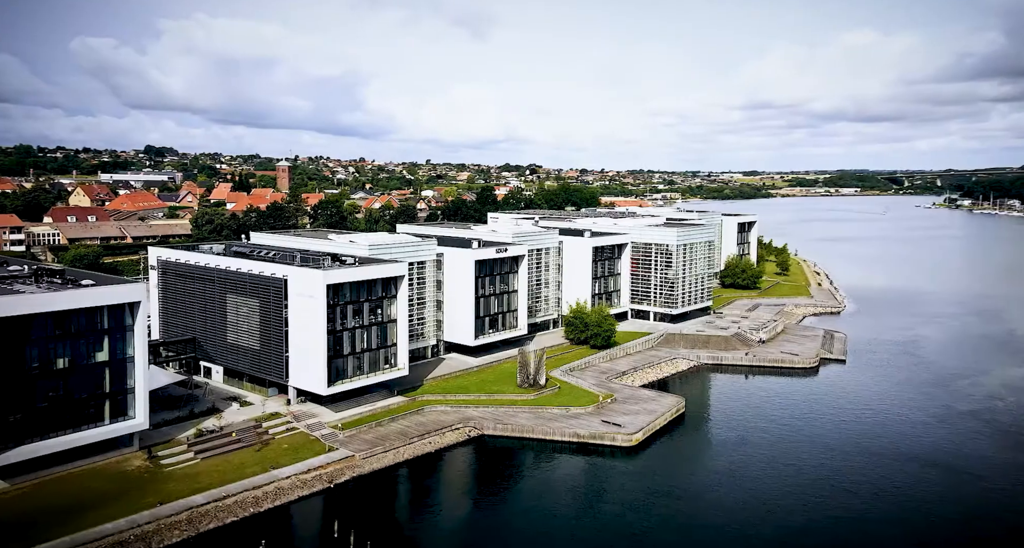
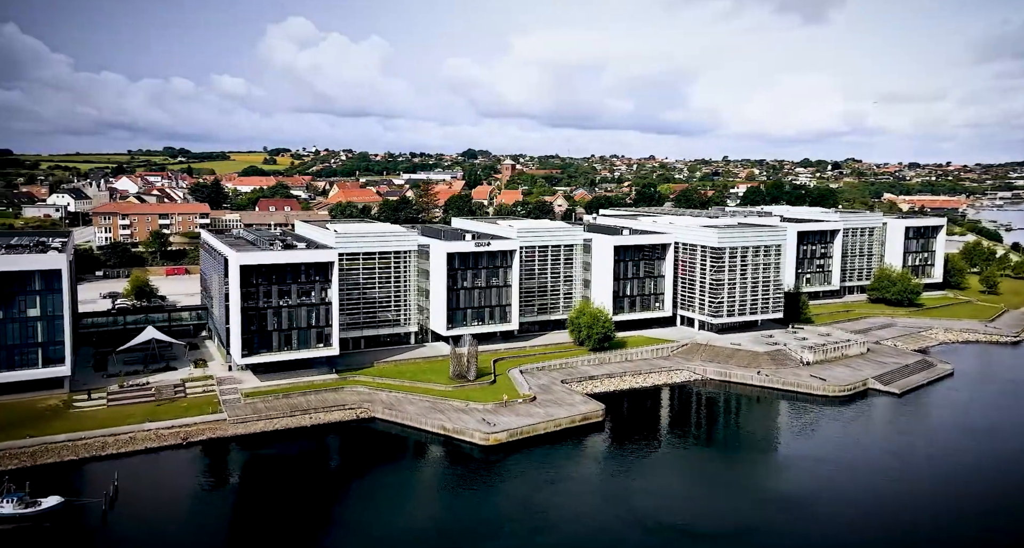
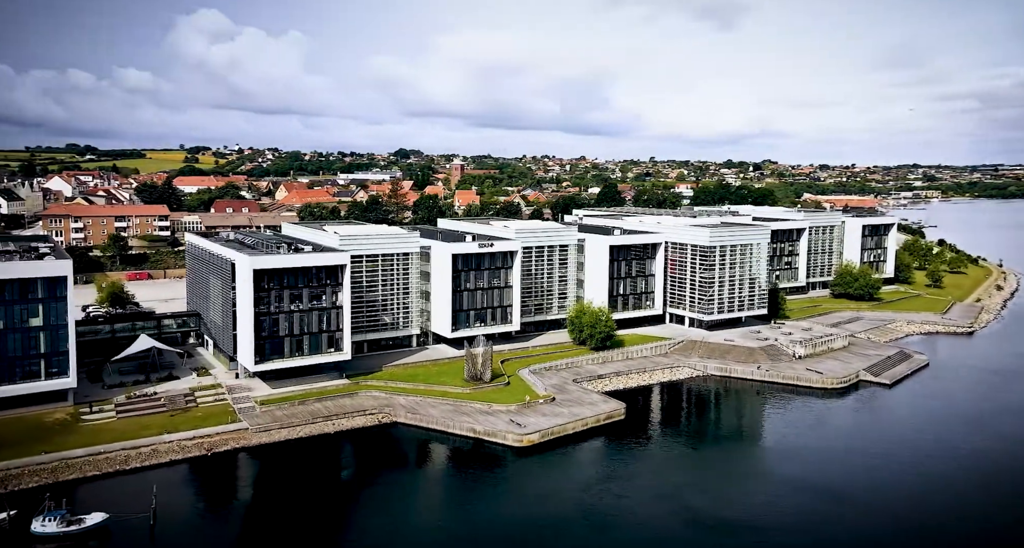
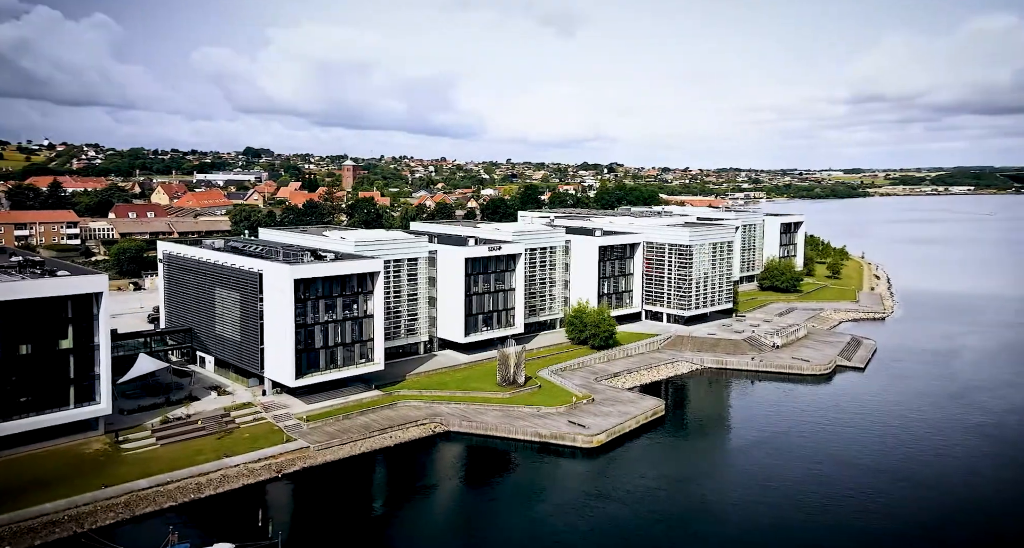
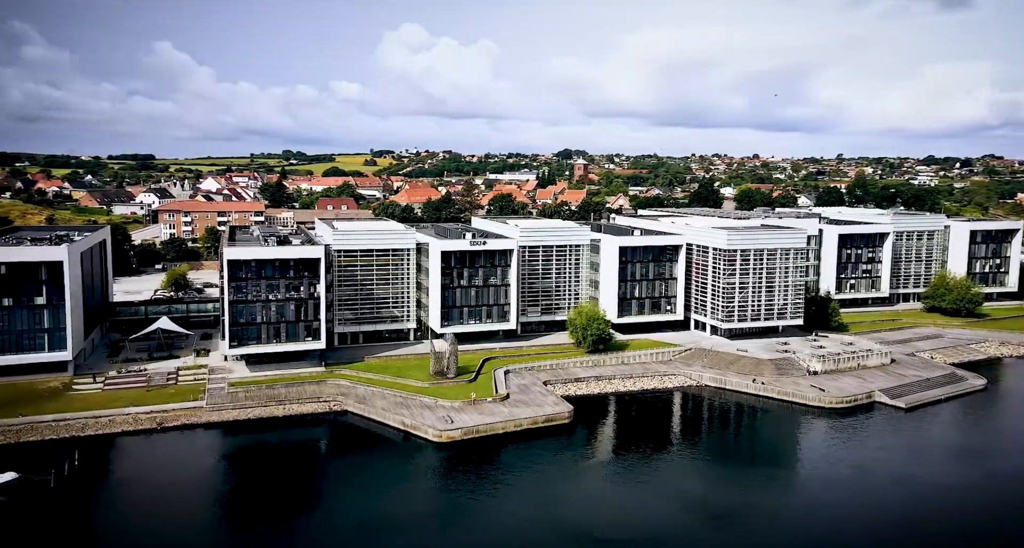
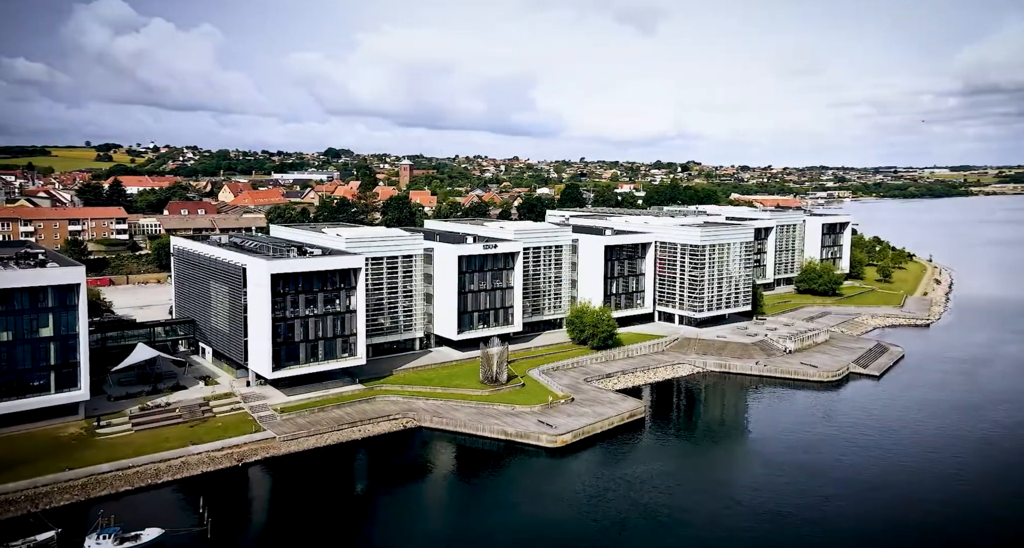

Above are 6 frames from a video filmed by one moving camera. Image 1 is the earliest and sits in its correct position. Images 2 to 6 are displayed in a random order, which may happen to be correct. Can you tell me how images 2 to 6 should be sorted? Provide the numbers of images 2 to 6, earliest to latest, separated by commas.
4, 6, 3, 2, 5
